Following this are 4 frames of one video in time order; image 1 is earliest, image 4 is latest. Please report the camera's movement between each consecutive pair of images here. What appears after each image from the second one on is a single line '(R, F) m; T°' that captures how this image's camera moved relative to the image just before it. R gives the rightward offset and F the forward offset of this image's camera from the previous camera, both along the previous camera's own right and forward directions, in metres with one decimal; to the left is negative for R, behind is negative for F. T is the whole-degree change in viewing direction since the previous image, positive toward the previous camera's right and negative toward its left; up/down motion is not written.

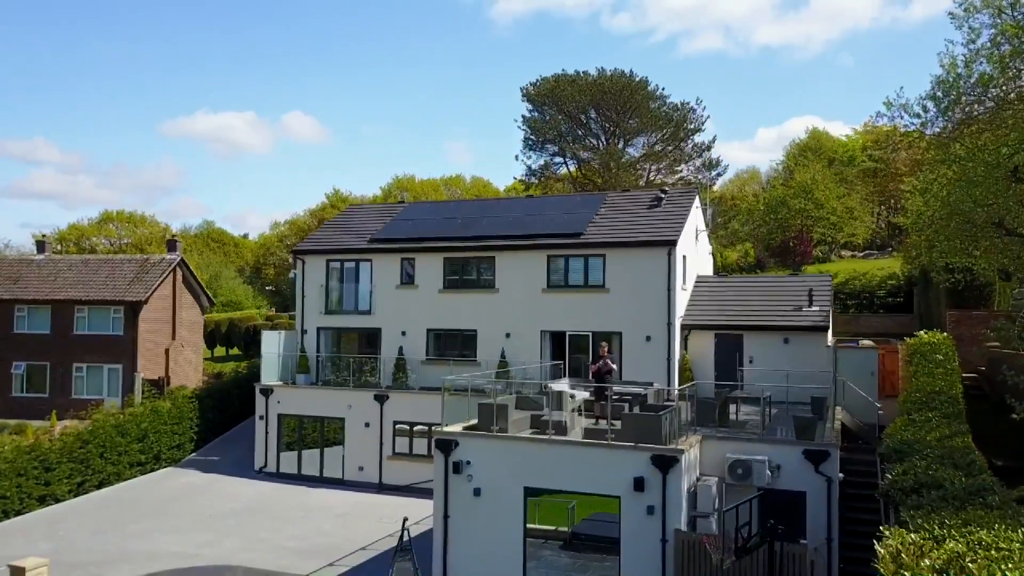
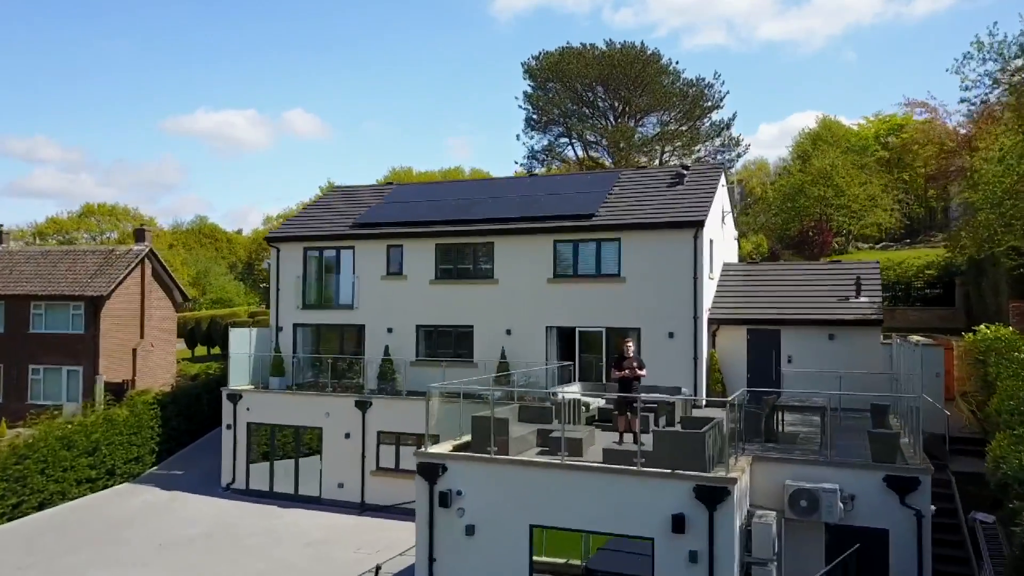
(0.0, +3.2) m; 0°
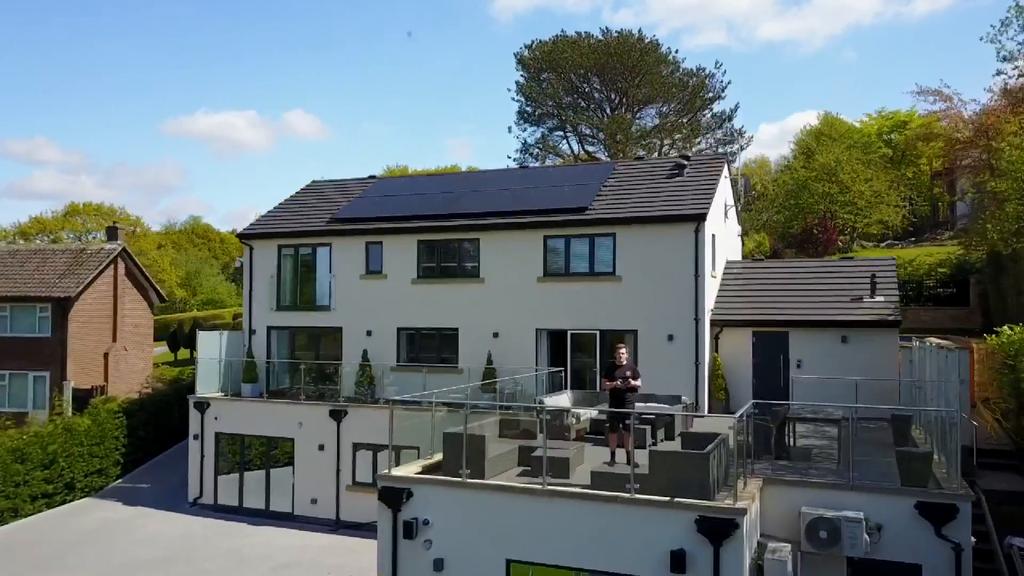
(+0.3, +1.6) m; 0°
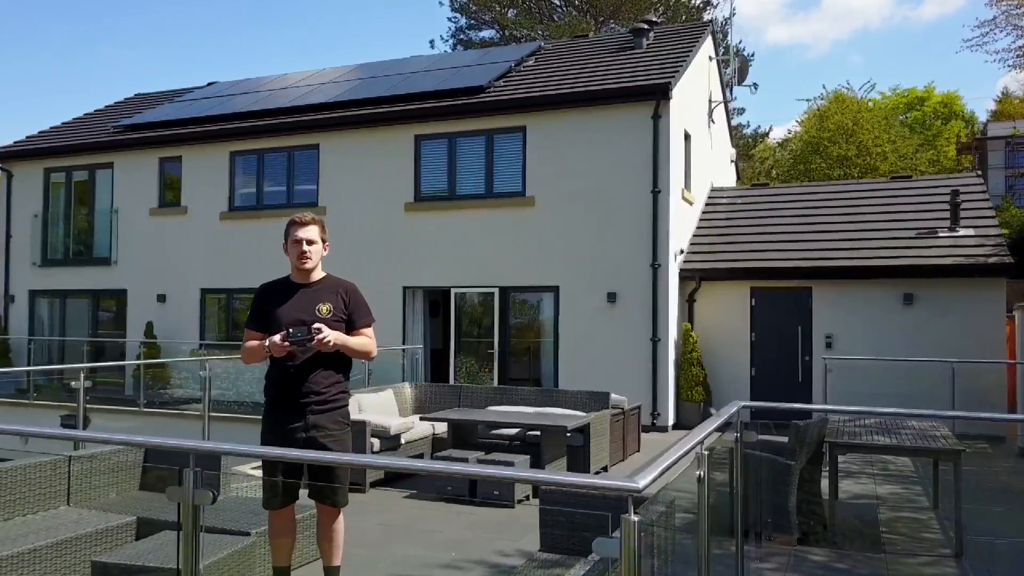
(+1.8, +7.7) m; 0°
